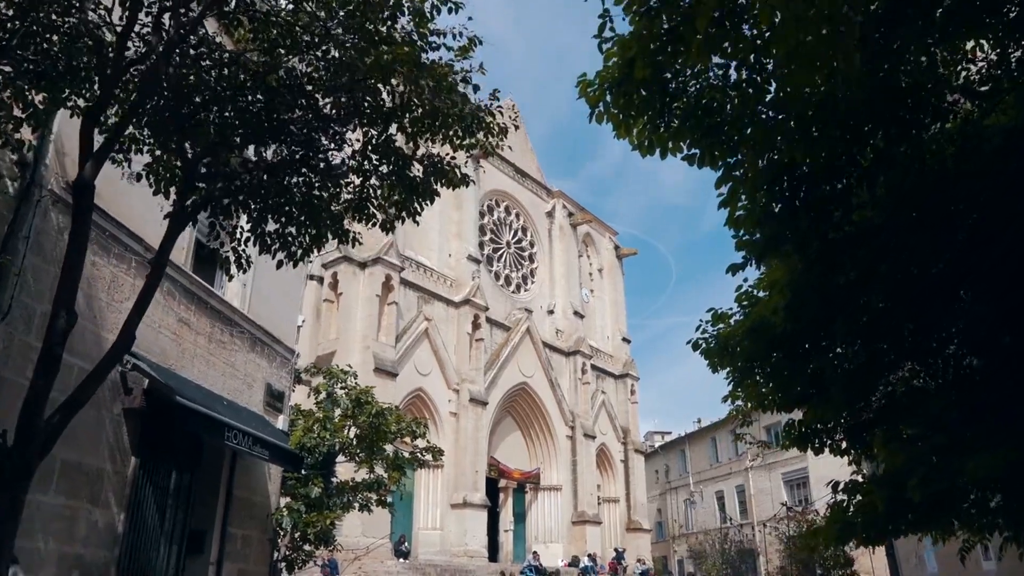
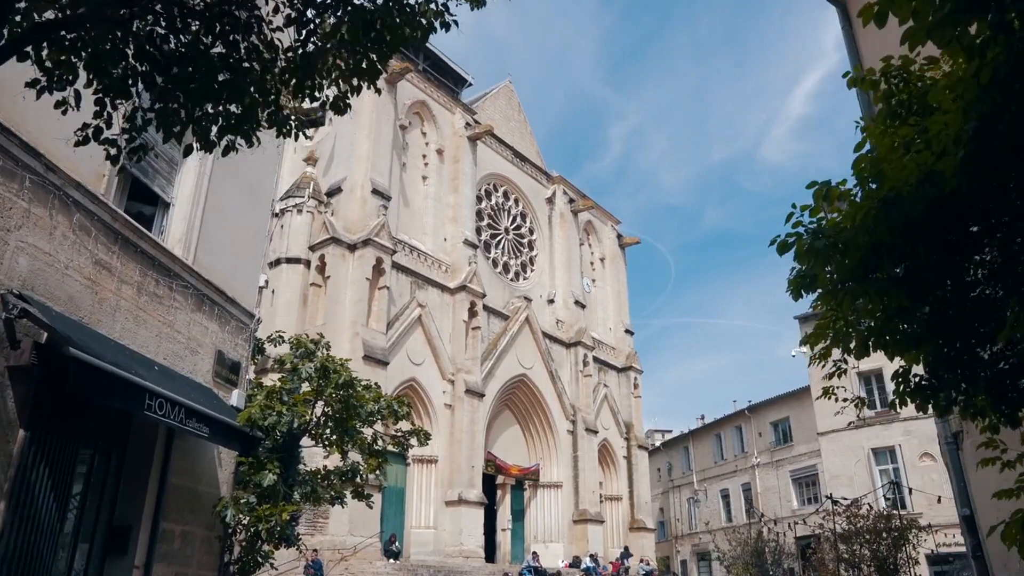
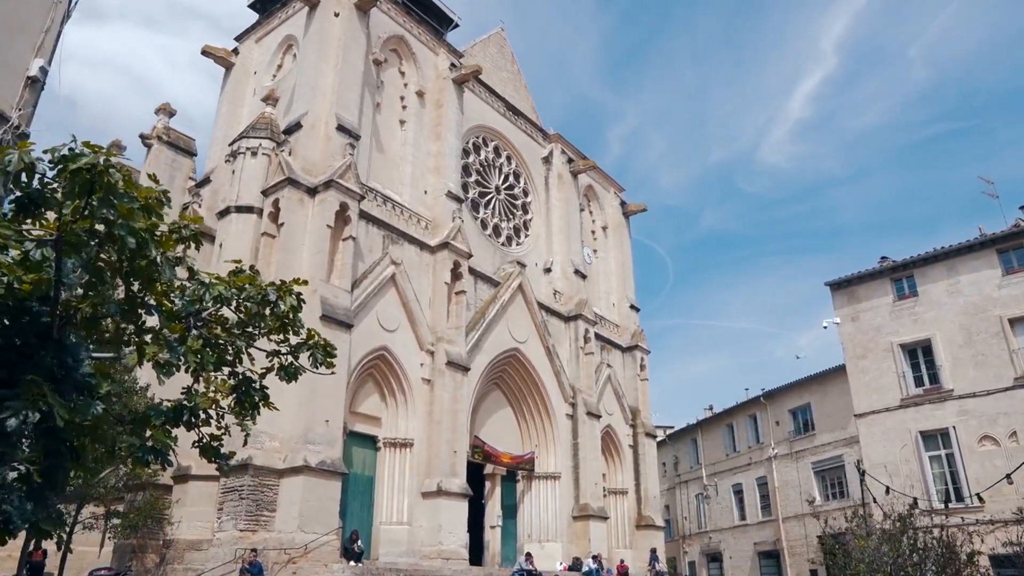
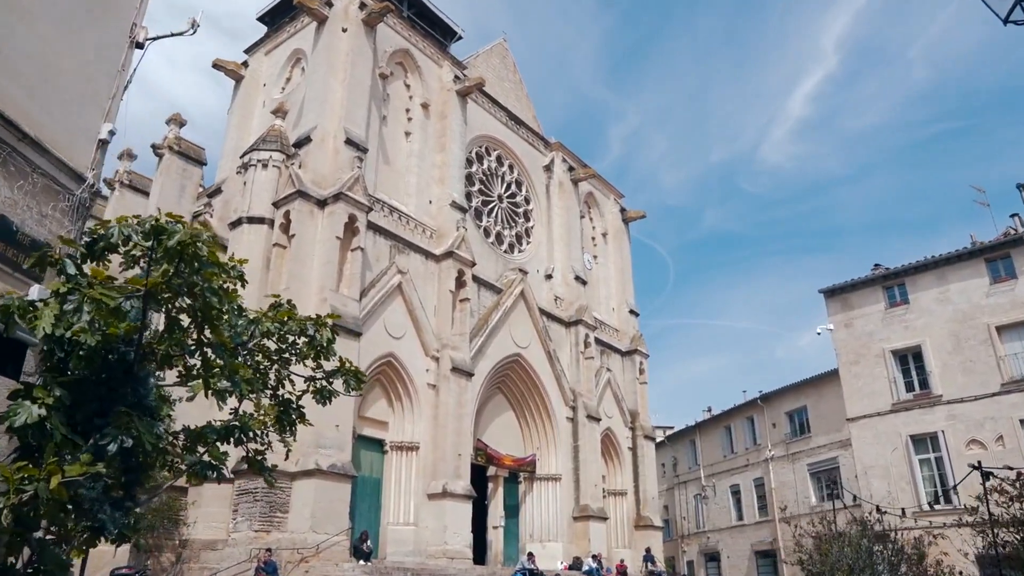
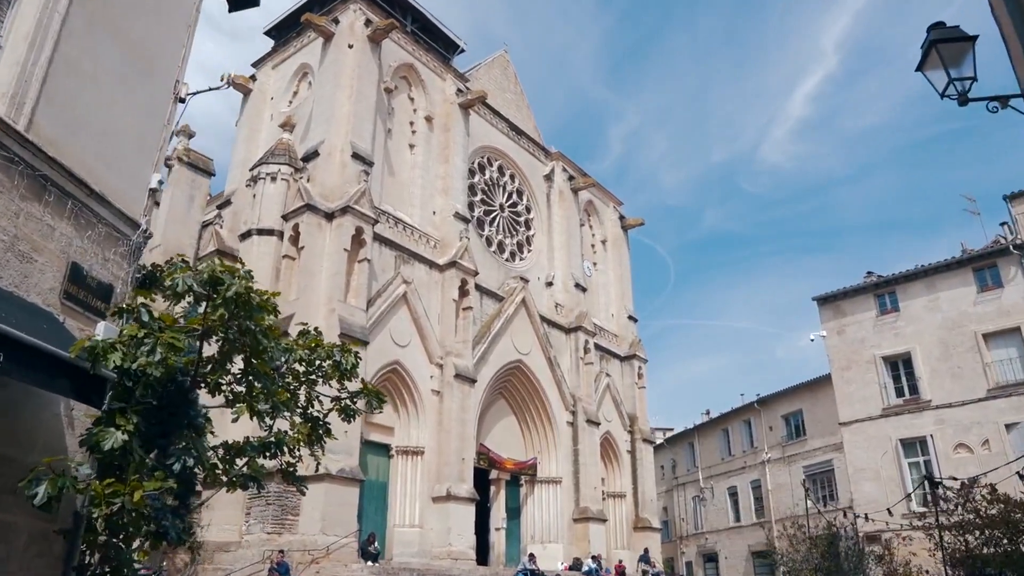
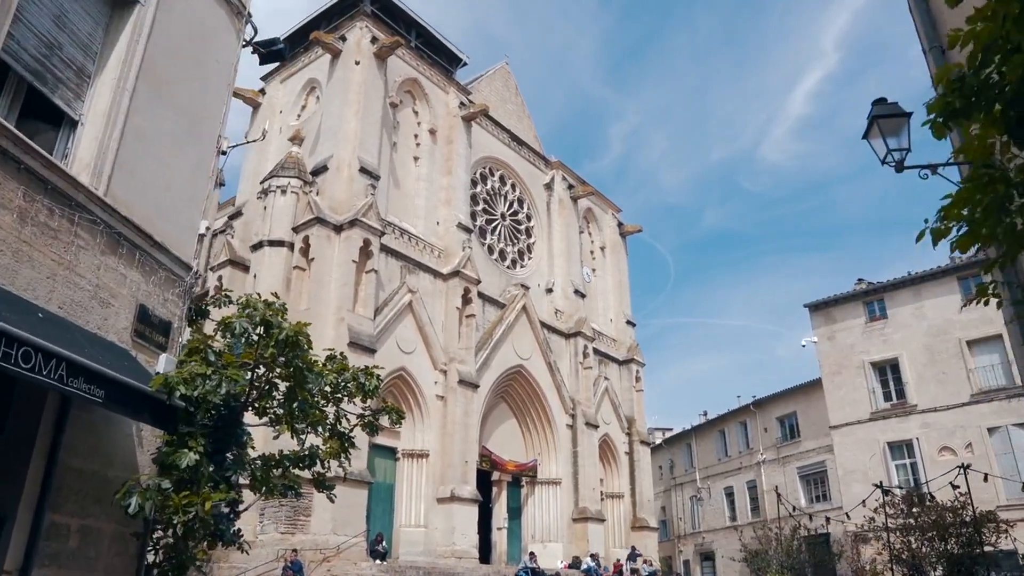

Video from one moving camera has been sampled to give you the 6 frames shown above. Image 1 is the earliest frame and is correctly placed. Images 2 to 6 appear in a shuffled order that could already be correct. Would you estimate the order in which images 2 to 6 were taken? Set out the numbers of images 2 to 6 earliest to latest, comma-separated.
2, 6, 5, 4, 3
